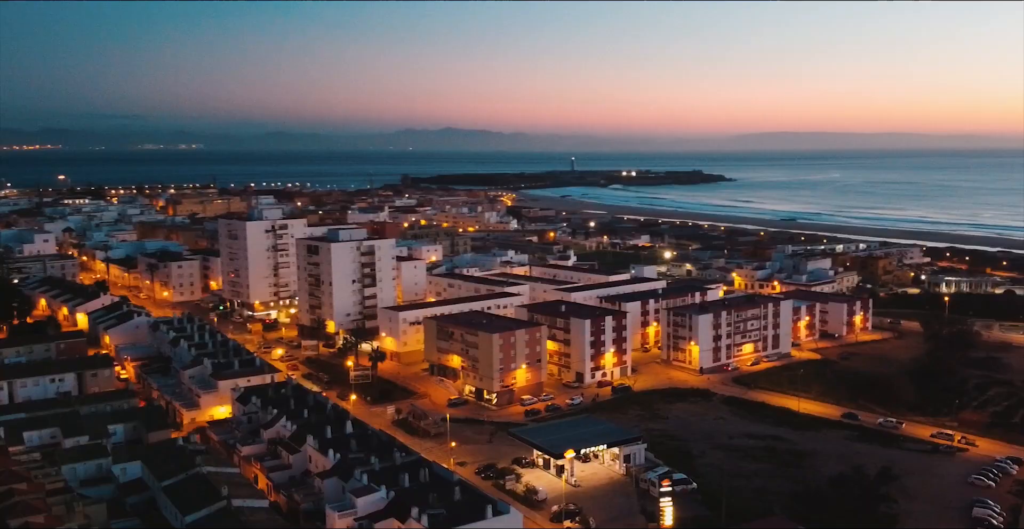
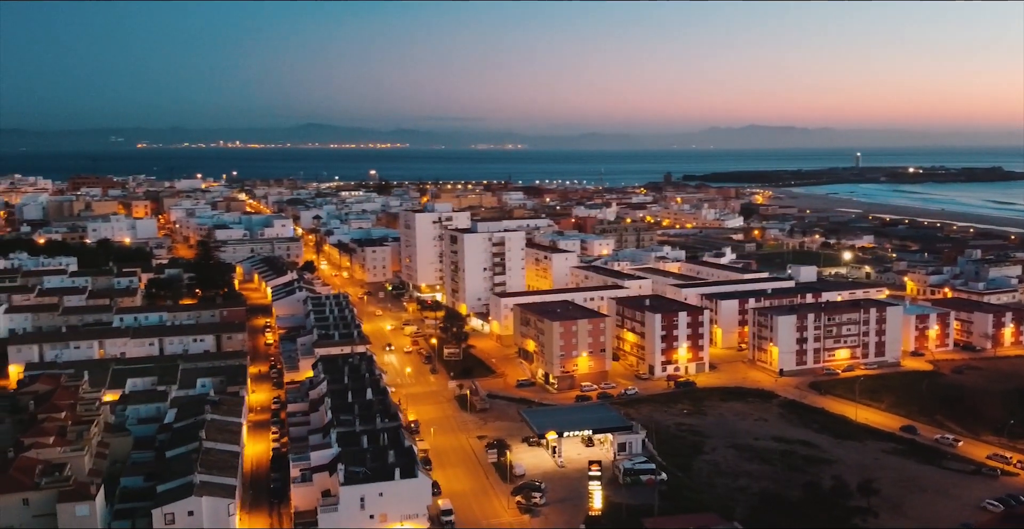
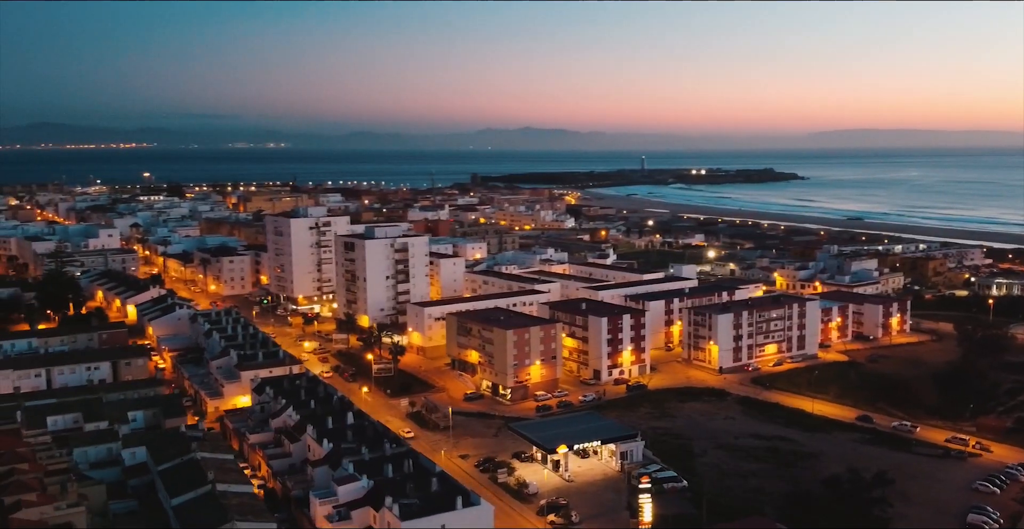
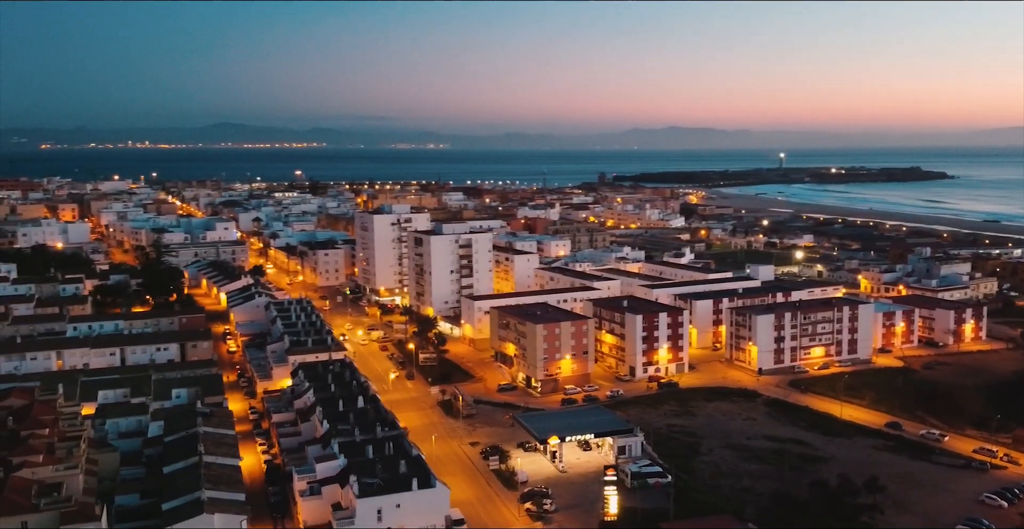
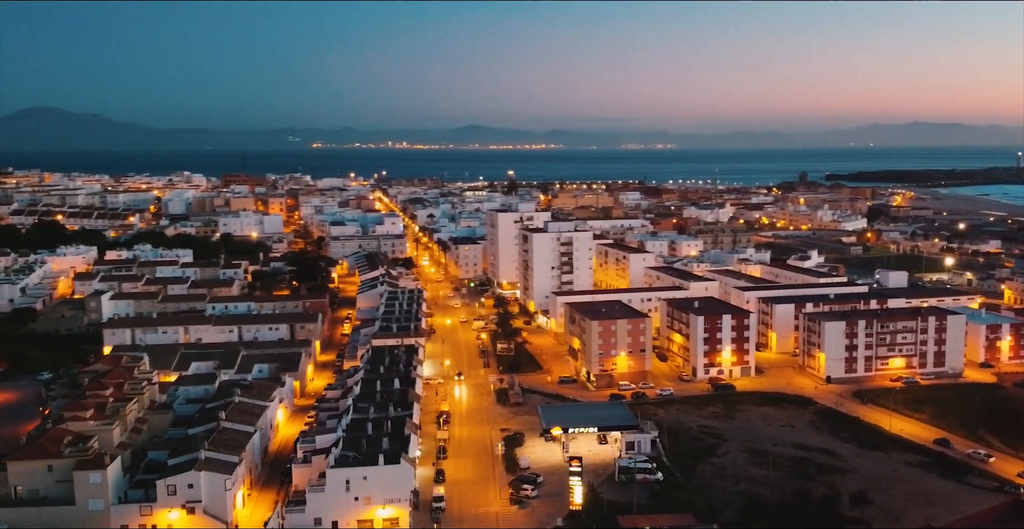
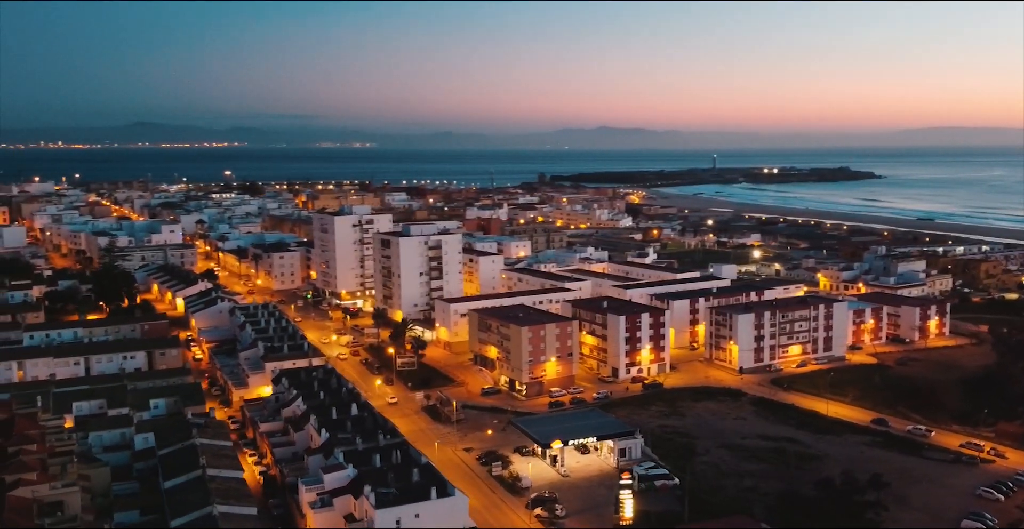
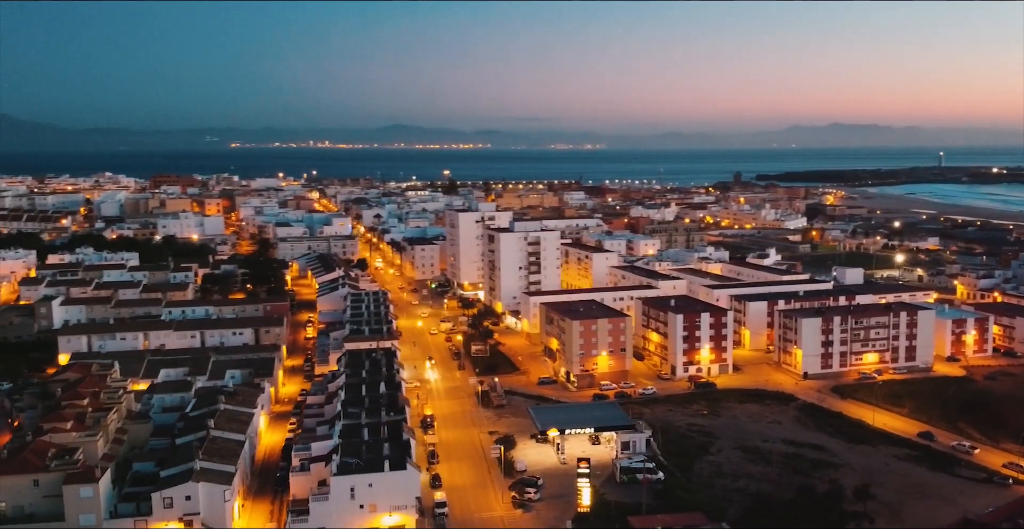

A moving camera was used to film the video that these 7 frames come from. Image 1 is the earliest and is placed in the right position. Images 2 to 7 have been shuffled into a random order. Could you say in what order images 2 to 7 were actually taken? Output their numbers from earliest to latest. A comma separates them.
3, 6, 4, 2, 7, 5
